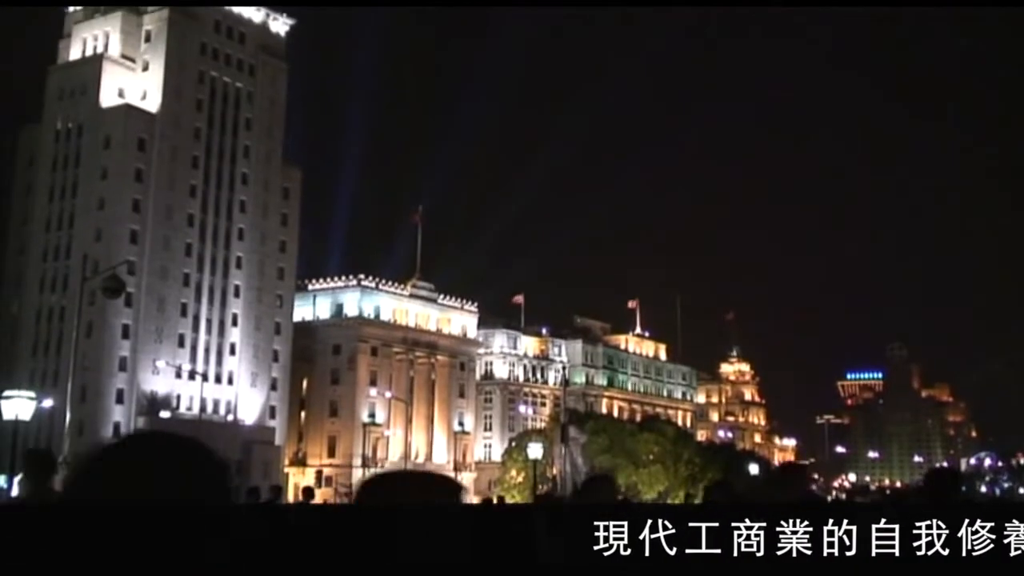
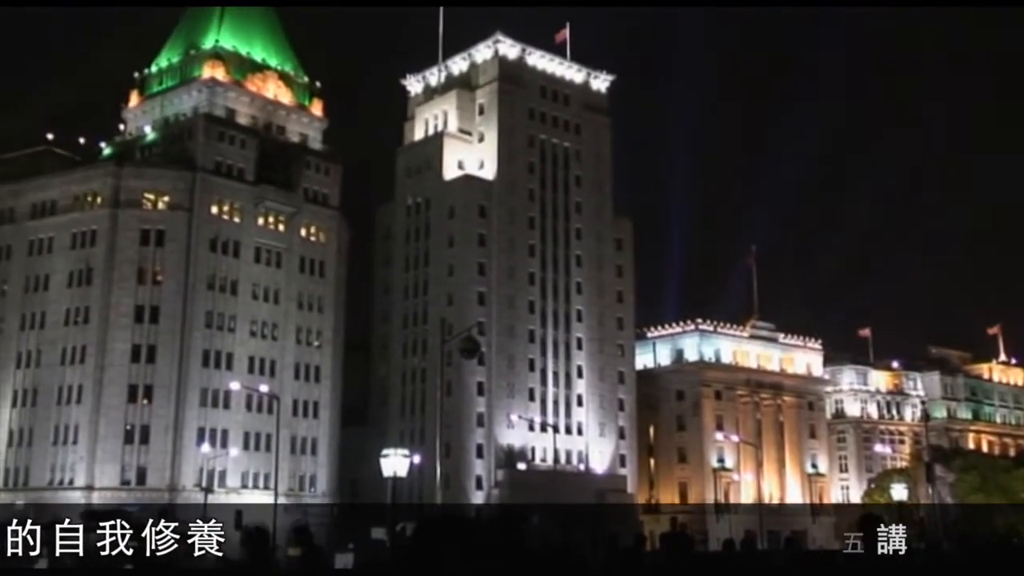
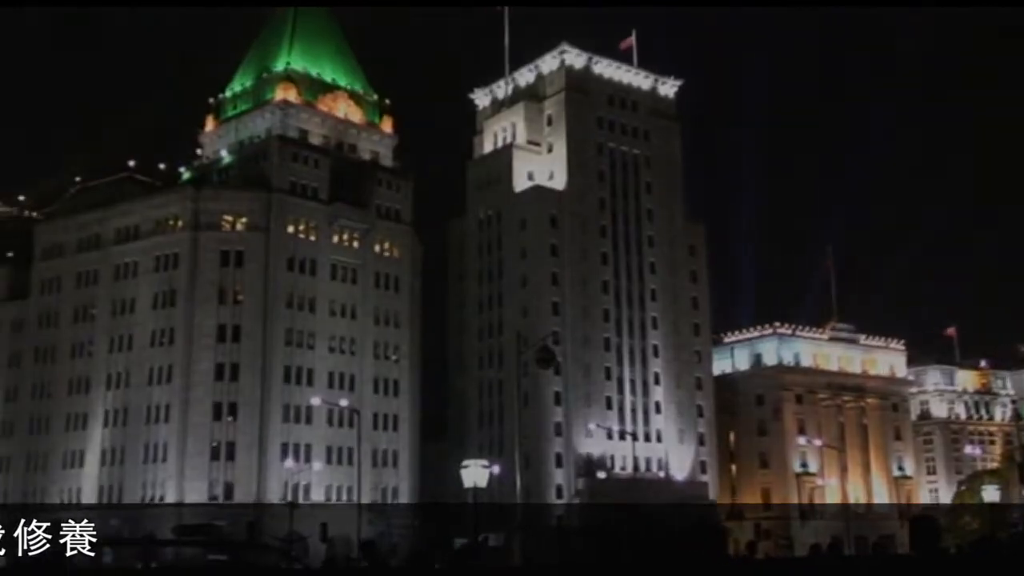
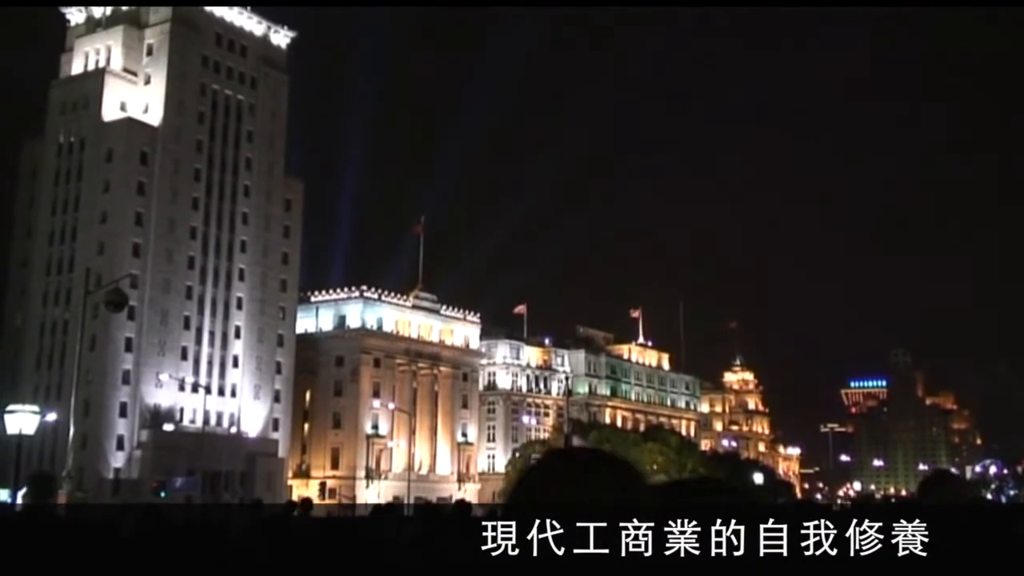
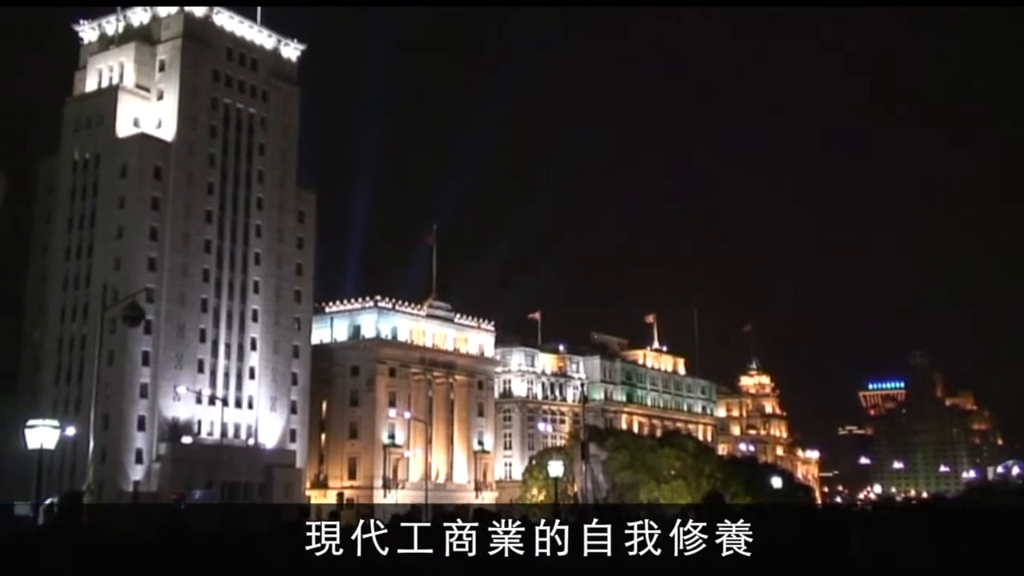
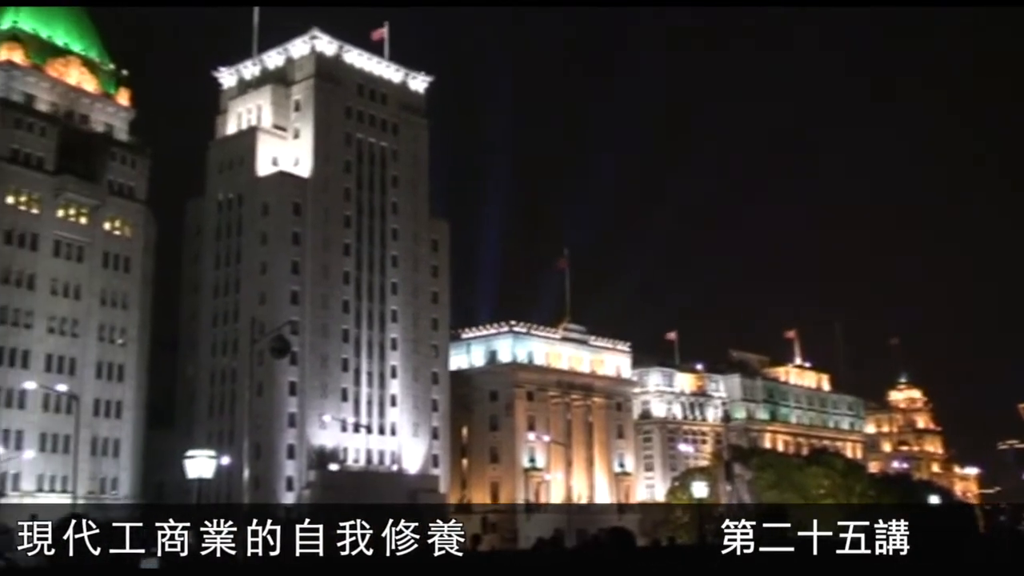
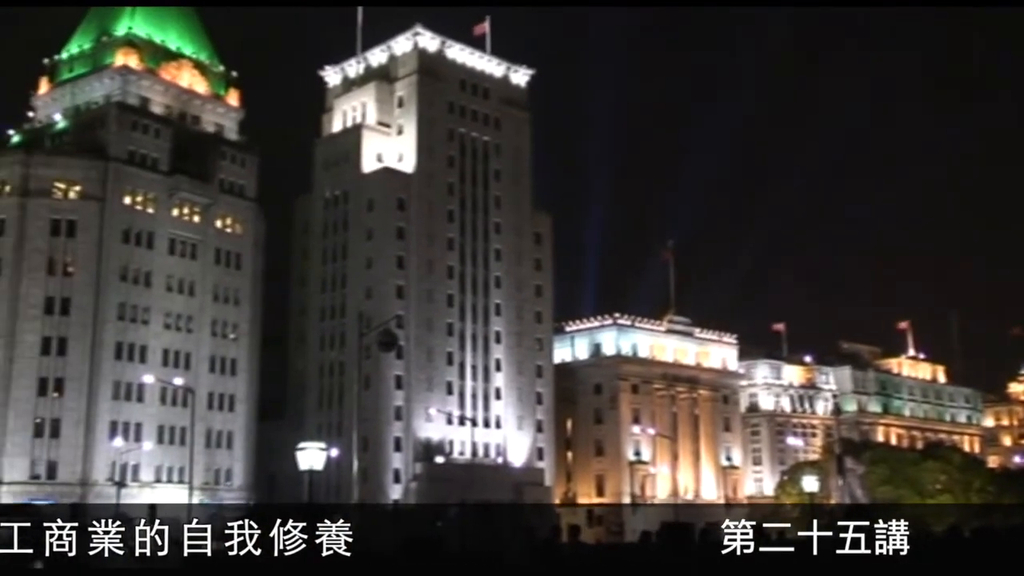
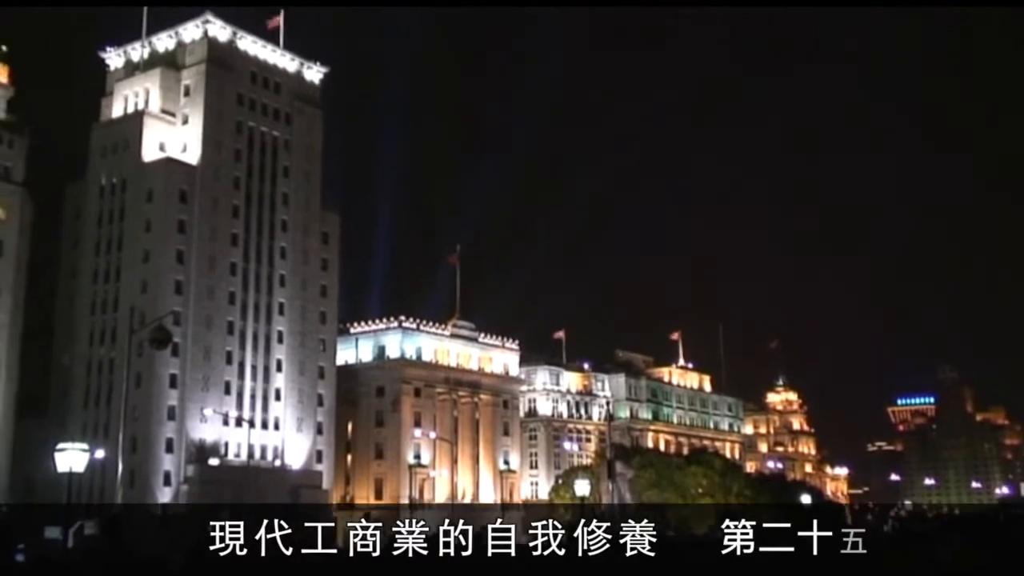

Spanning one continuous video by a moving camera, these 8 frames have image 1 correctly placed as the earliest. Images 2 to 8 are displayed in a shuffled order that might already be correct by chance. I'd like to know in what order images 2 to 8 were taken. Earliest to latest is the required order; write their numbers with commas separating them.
4, 5, 8, 6, 7, 2, 3
